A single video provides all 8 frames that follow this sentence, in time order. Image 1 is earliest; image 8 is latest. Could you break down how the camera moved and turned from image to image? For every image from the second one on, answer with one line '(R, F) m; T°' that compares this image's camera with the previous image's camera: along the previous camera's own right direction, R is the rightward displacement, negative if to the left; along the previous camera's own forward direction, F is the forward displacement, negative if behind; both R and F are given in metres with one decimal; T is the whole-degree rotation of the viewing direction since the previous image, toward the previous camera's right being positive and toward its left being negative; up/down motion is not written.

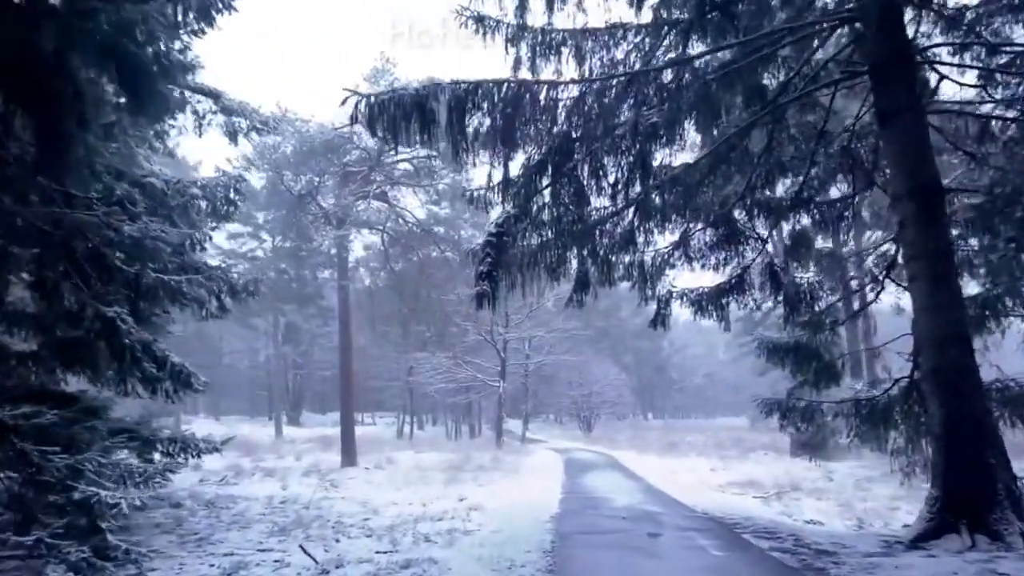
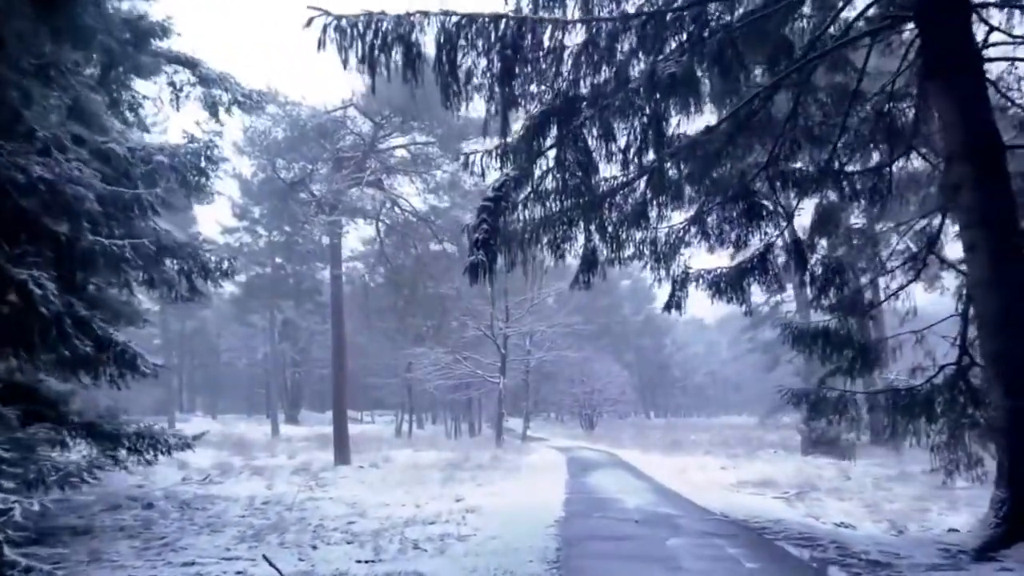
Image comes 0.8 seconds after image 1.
(0.0, +0.8) m; 0°
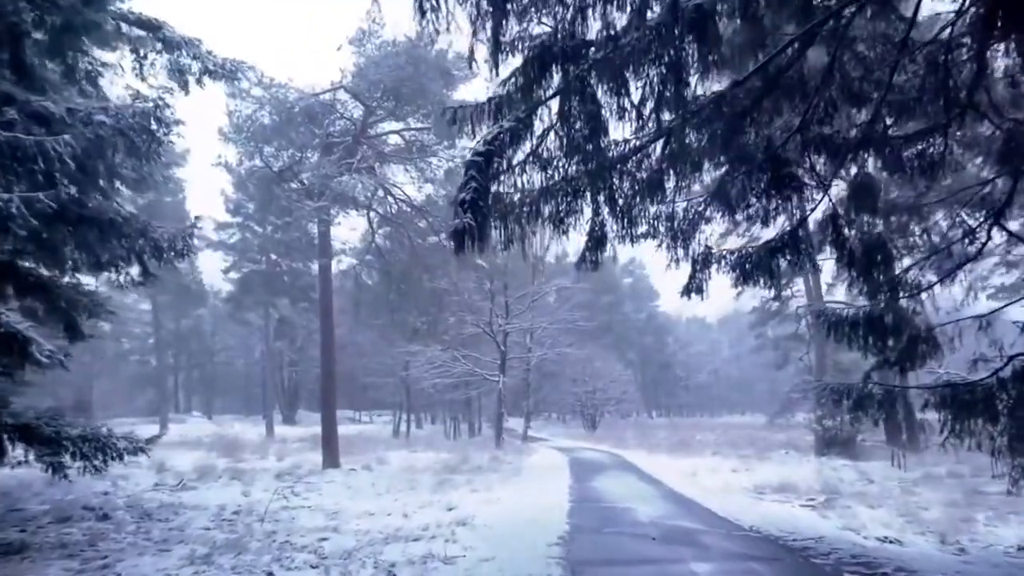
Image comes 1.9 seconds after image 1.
(0.0, +1.0) m; 0°
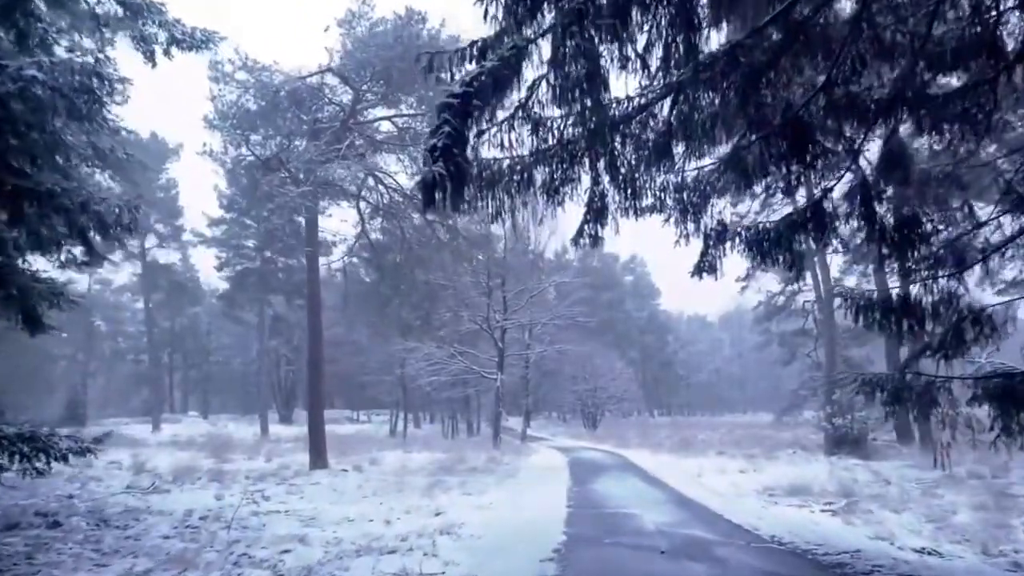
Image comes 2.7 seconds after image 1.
(+0.1, +0.8) m; 0°
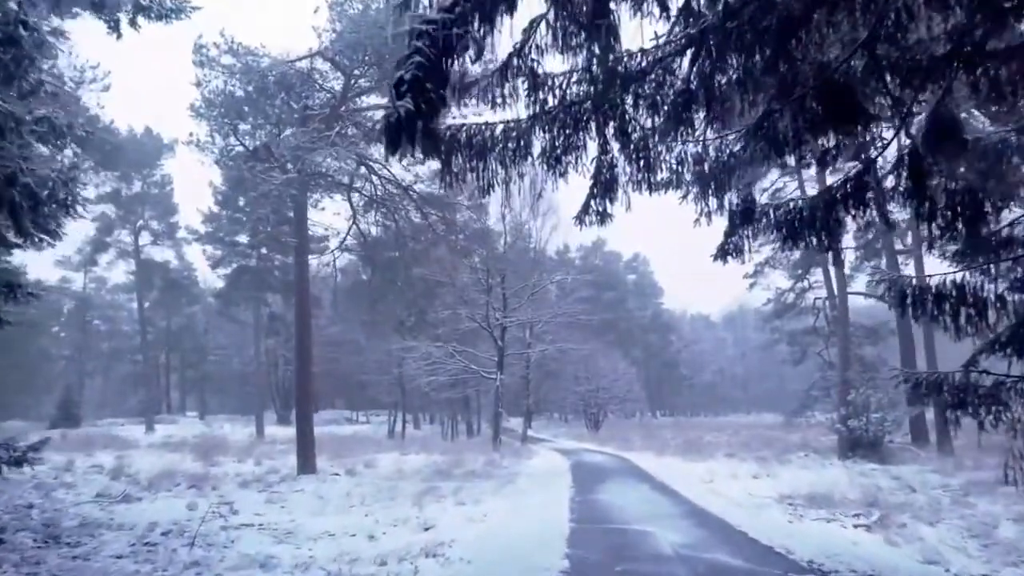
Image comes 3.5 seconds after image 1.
(0.0, +0.9) m; 0°
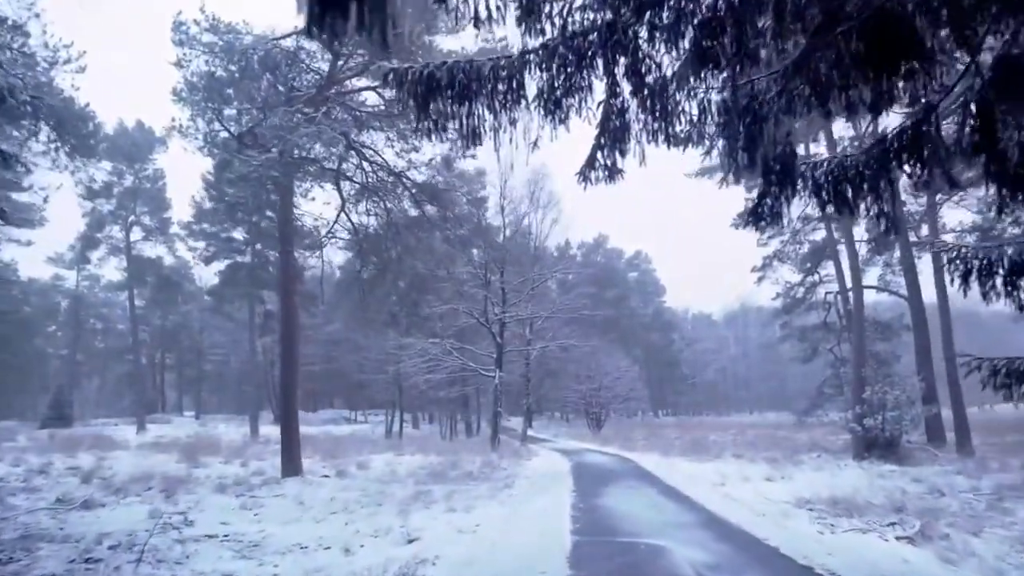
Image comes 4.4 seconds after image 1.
(+0.1, +0.9) m; 0°
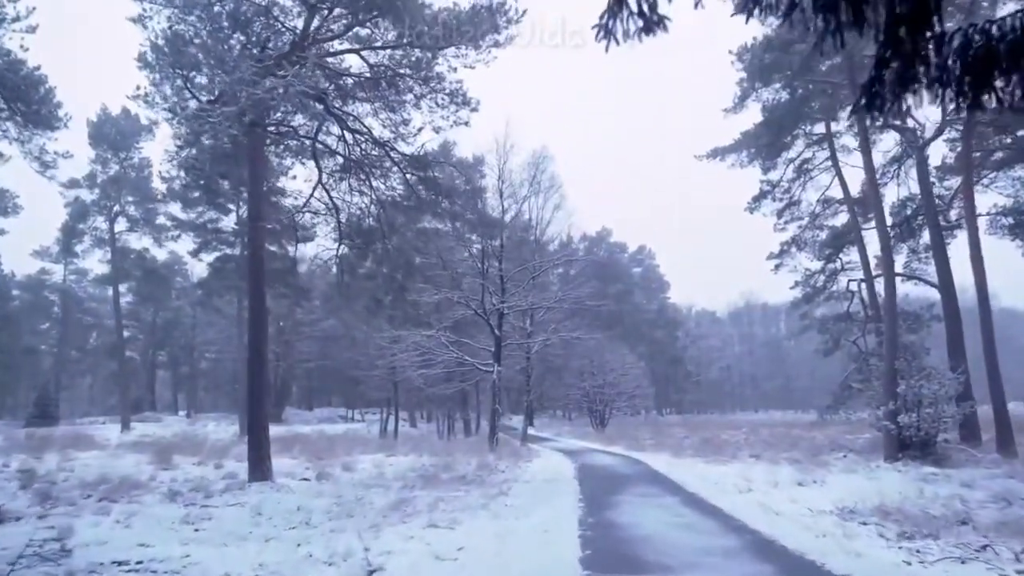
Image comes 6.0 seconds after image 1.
(+0.1, +1.6) m; 0°
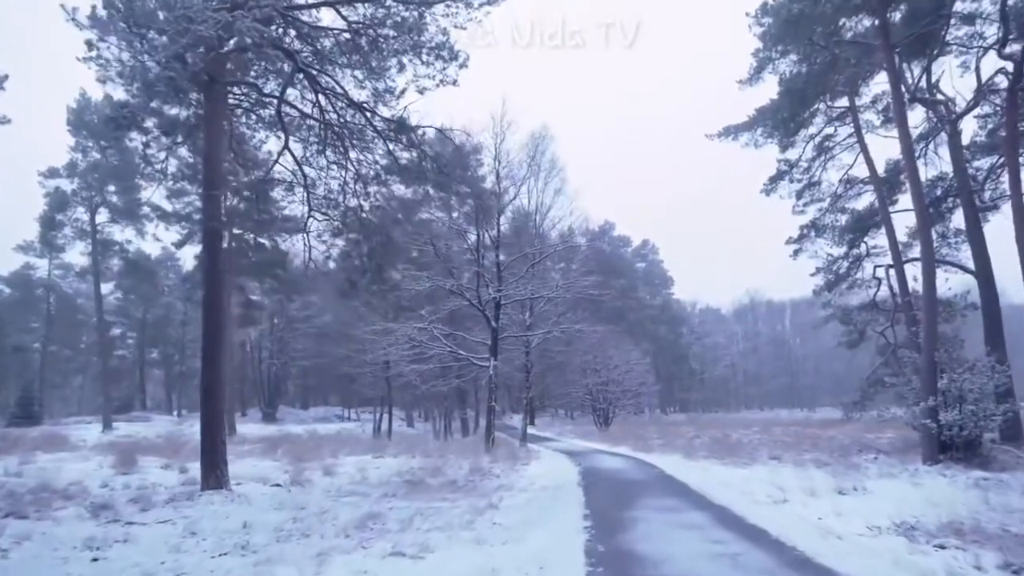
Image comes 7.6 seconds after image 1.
(+0.1, +1.7) m; 0°
